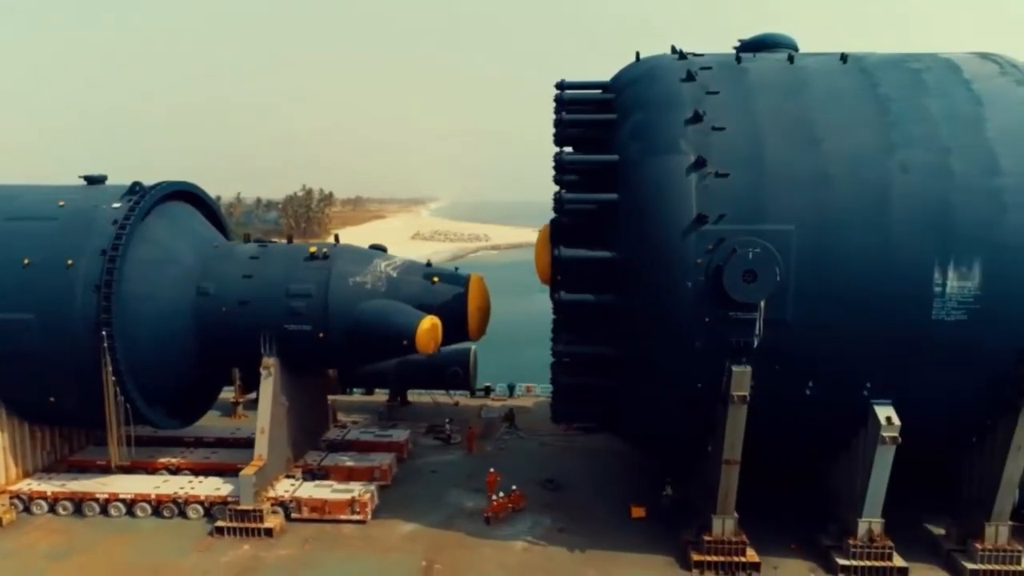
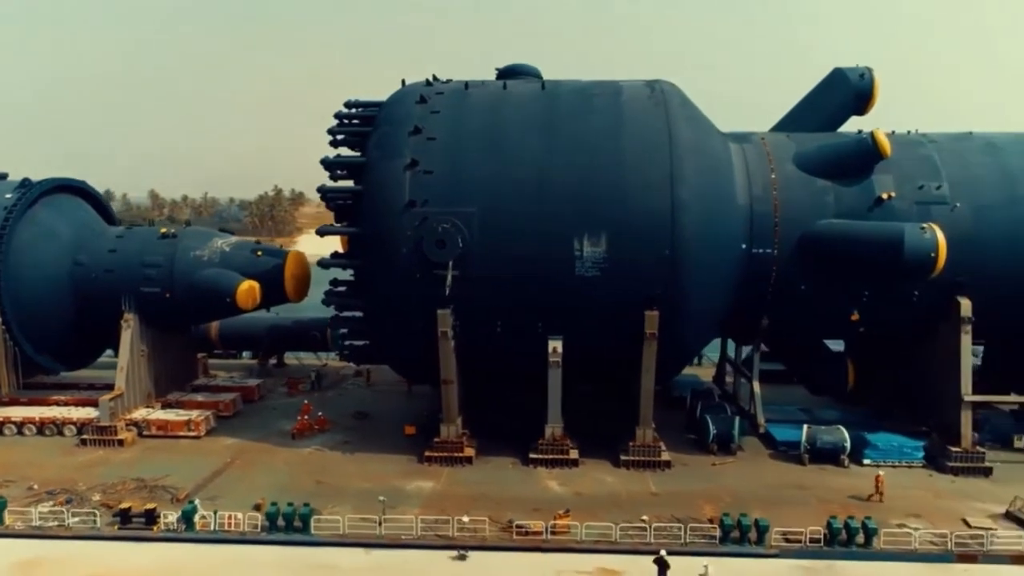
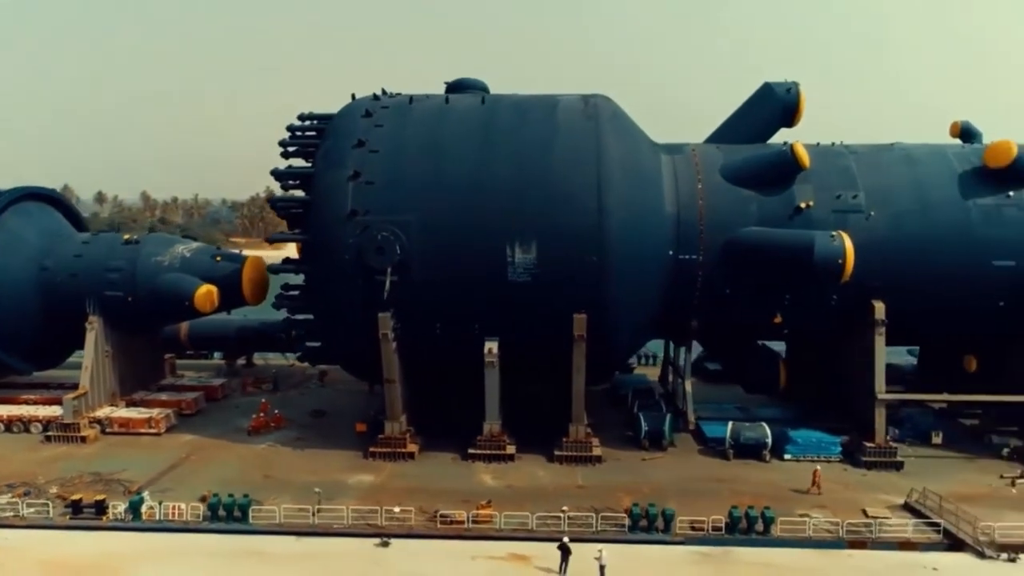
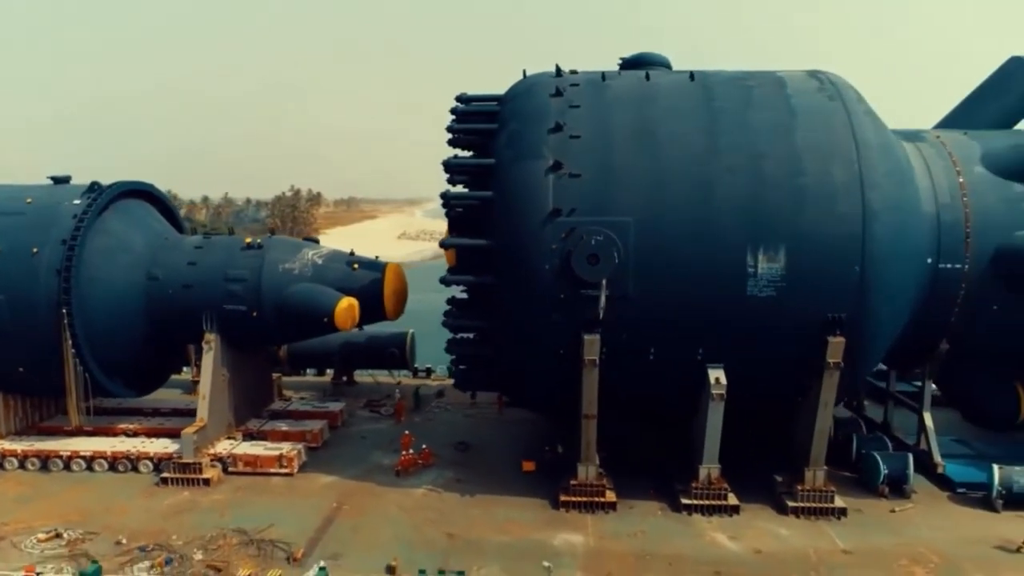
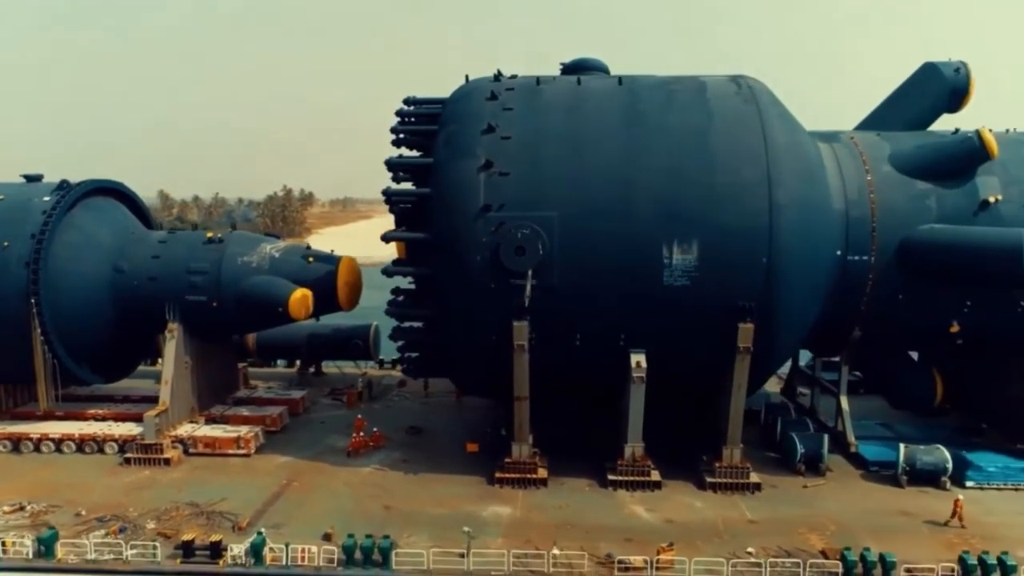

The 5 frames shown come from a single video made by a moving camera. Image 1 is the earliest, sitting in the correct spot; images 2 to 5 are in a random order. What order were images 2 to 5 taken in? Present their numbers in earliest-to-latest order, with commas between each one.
4, 5, 2, 3
